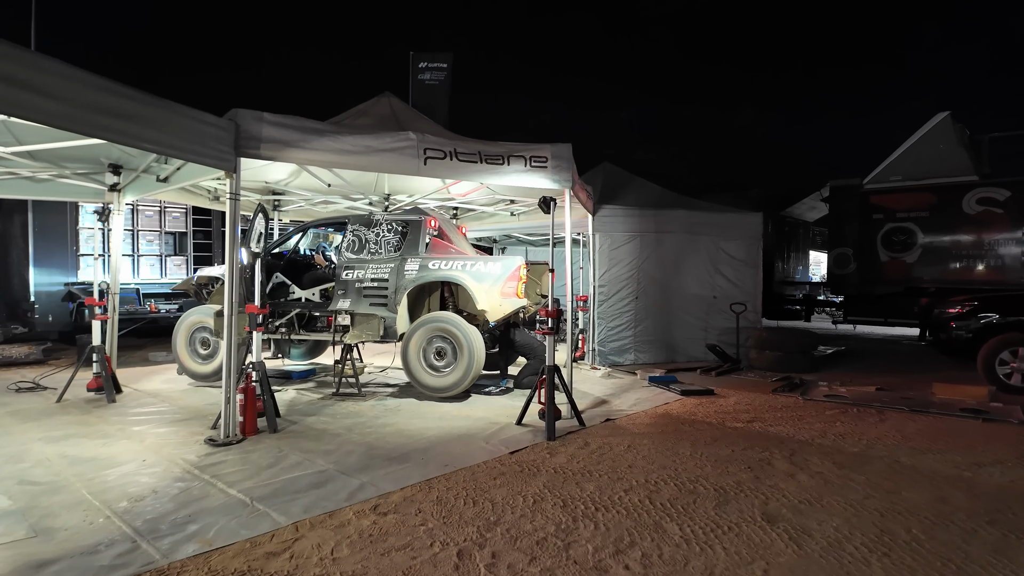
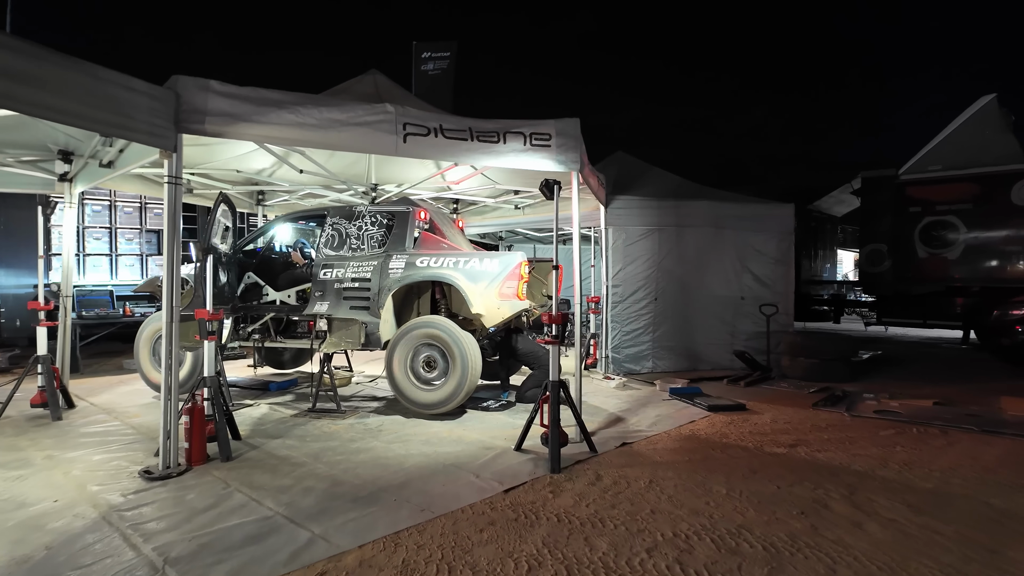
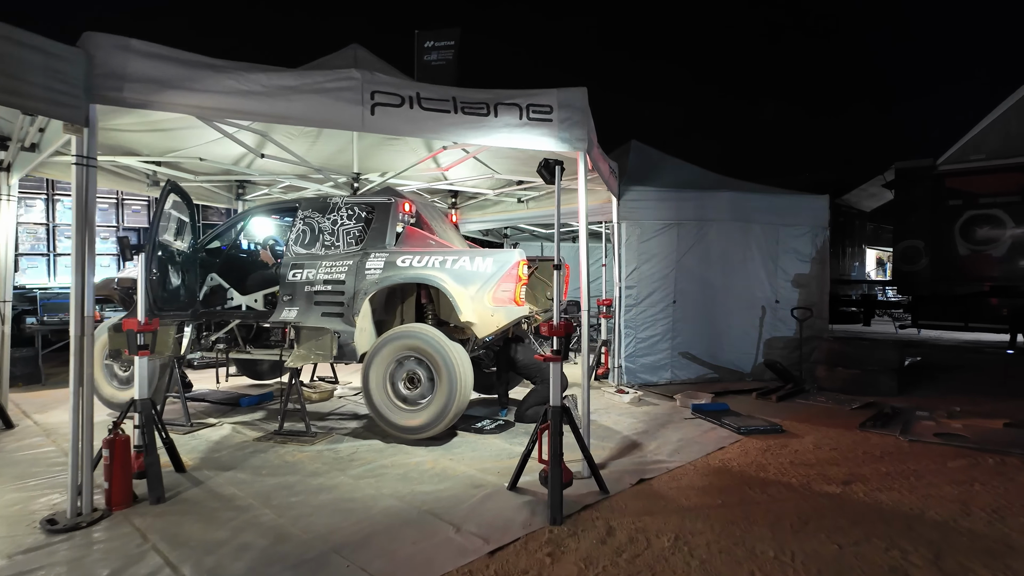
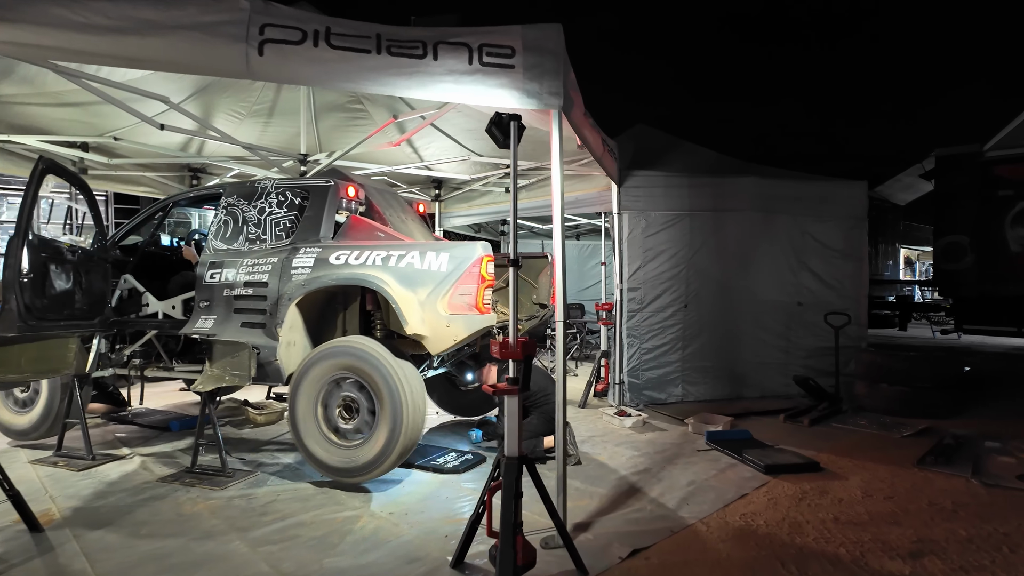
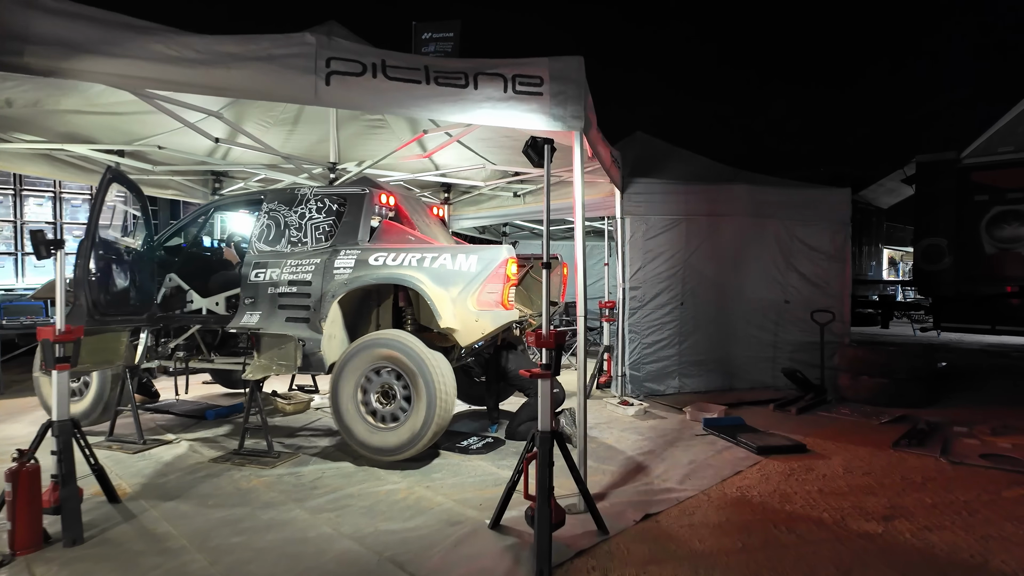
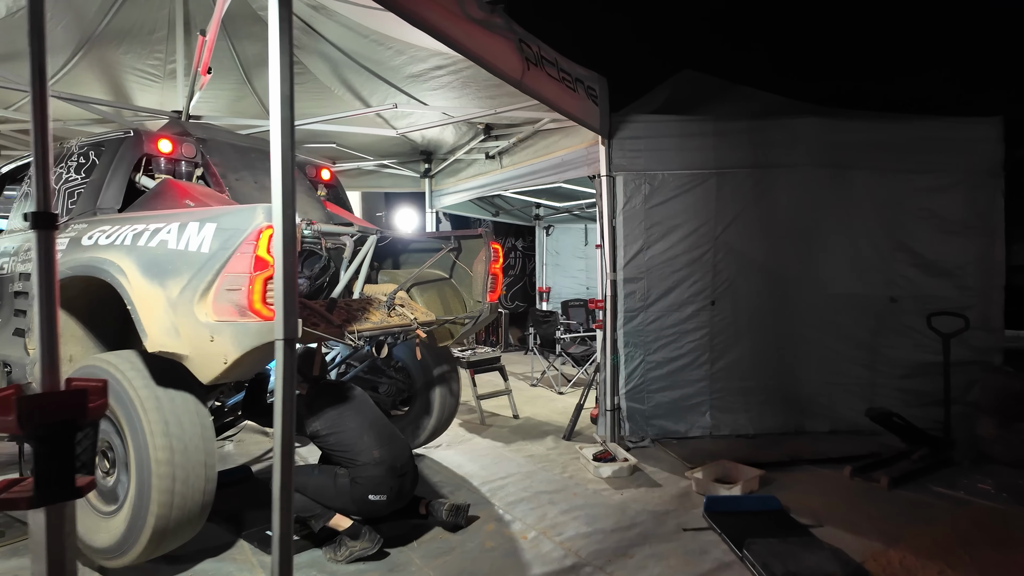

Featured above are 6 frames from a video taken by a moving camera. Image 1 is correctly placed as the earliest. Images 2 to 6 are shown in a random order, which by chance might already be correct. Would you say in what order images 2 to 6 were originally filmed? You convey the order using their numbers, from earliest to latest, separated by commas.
2, 3, 5, 4, 6
